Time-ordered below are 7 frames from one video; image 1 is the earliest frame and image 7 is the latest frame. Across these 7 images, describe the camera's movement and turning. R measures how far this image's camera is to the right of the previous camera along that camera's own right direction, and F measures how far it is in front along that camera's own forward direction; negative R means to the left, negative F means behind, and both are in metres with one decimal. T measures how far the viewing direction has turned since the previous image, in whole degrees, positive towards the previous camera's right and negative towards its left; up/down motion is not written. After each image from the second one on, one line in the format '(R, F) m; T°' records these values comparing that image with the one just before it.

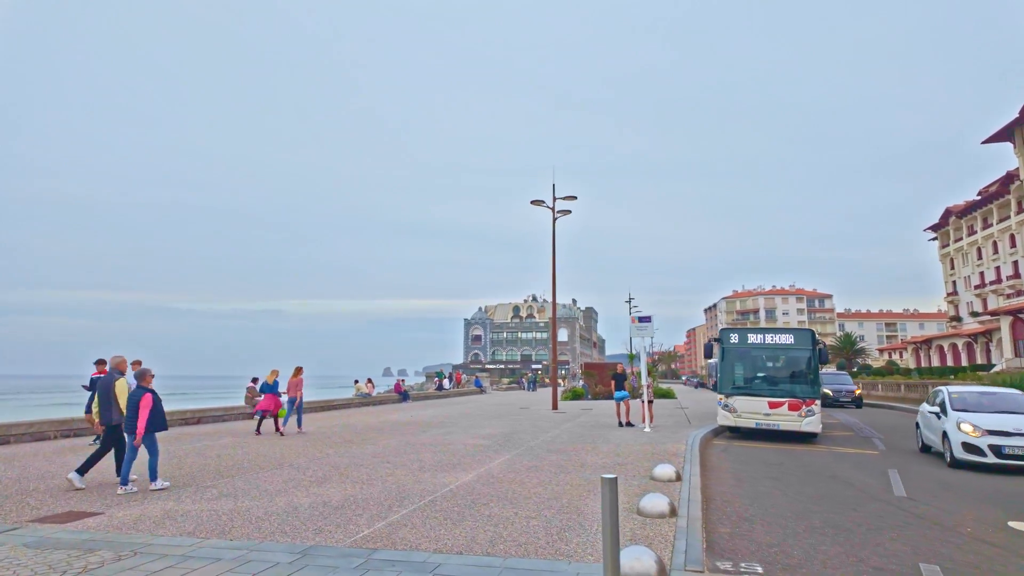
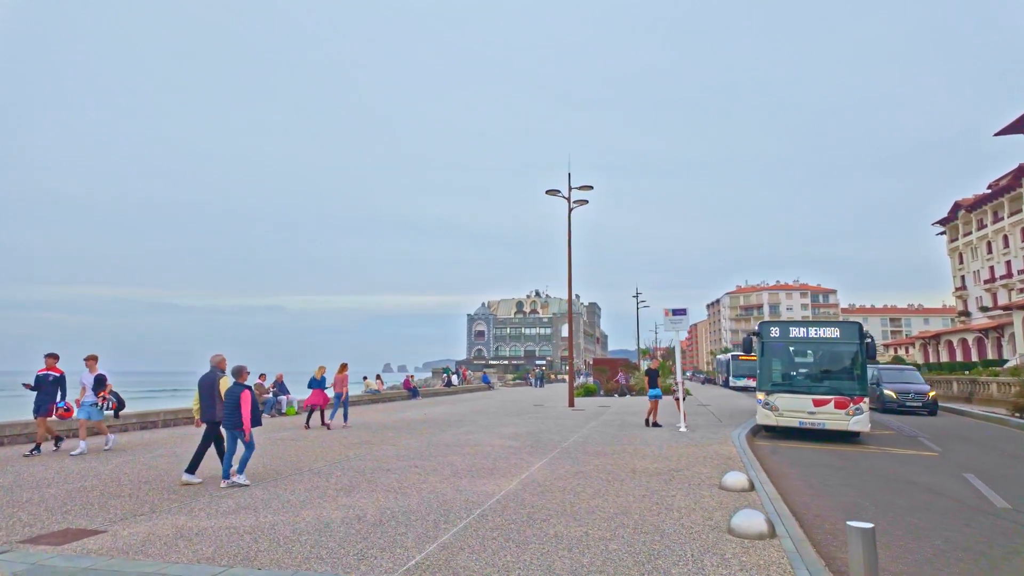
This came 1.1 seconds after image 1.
(-0.6, +1.0) m; 0°
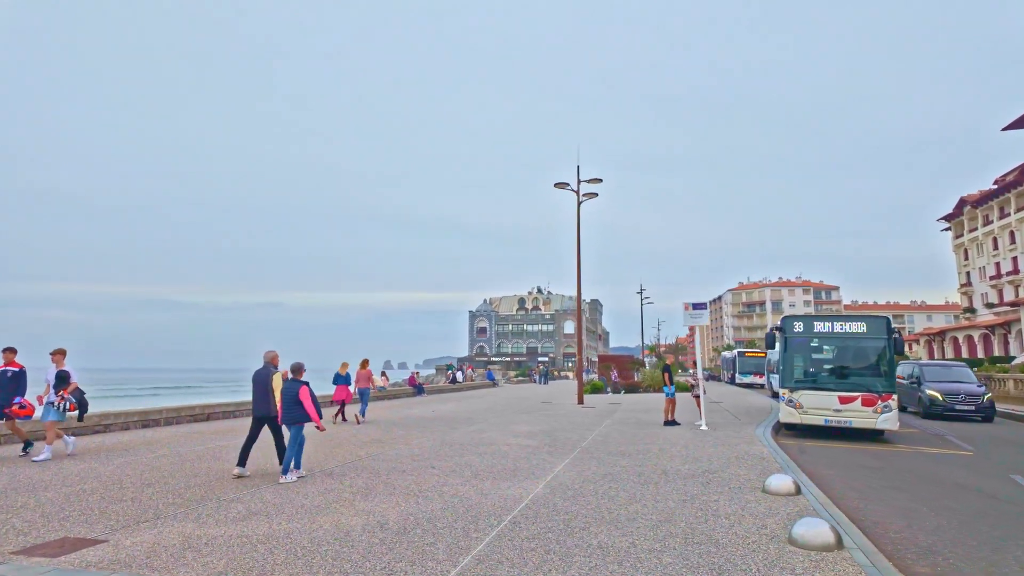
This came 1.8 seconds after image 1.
(-0.3, +0.5) m; 0°
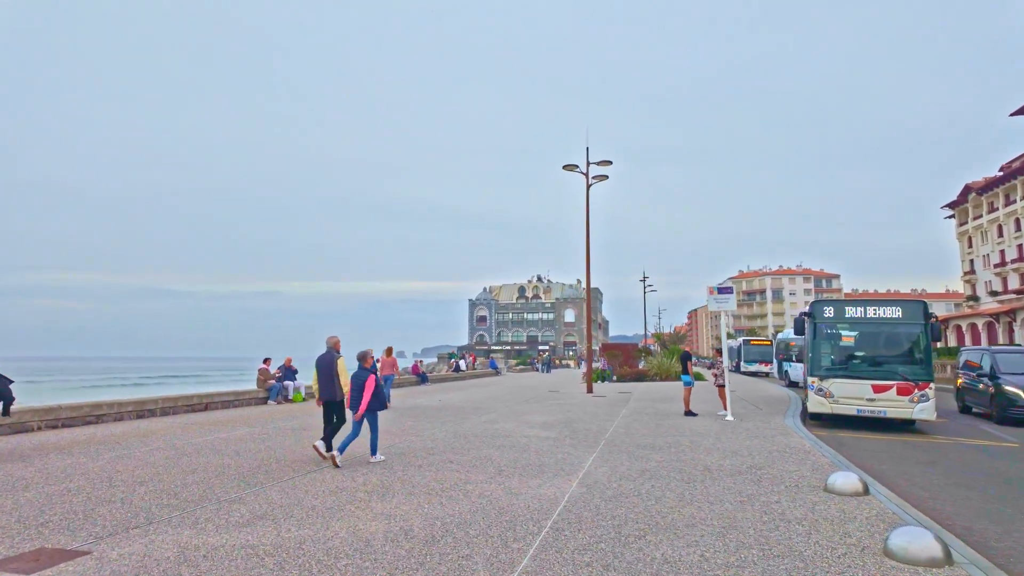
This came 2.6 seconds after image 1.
(-0.4, +0.8) m; 0°
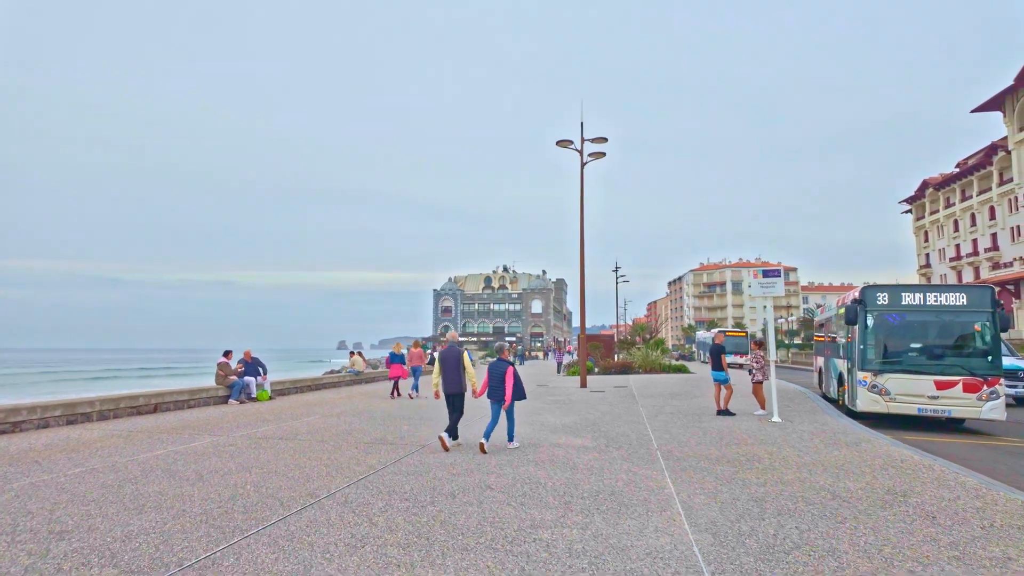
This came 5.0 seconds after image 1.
(-1.0, +2.2) m; +4°
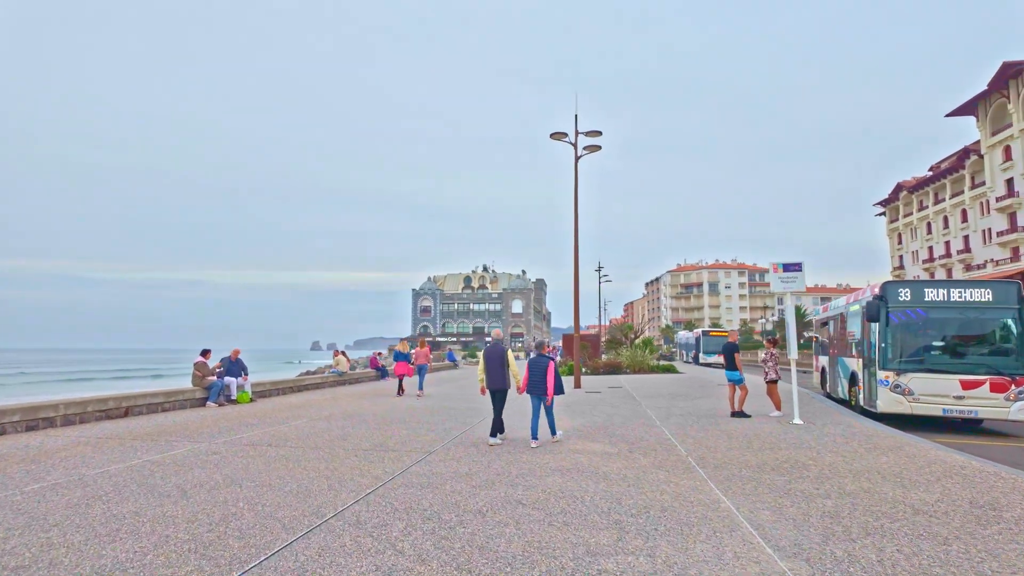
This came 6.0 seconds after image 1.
(-0.5, +0.9) m; +2°
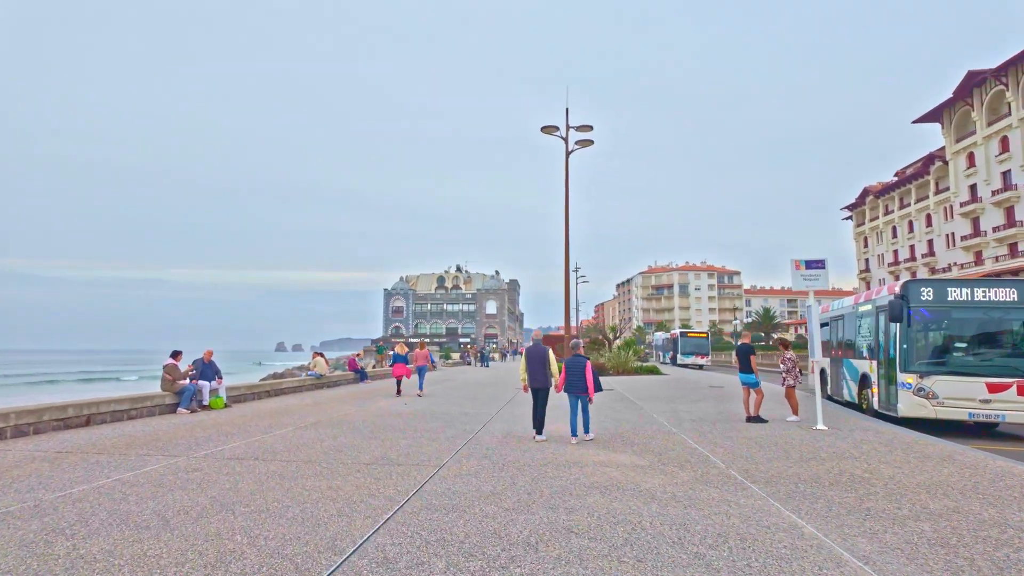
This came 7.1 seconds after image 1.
(-0.6, +0.9) m; +3°
